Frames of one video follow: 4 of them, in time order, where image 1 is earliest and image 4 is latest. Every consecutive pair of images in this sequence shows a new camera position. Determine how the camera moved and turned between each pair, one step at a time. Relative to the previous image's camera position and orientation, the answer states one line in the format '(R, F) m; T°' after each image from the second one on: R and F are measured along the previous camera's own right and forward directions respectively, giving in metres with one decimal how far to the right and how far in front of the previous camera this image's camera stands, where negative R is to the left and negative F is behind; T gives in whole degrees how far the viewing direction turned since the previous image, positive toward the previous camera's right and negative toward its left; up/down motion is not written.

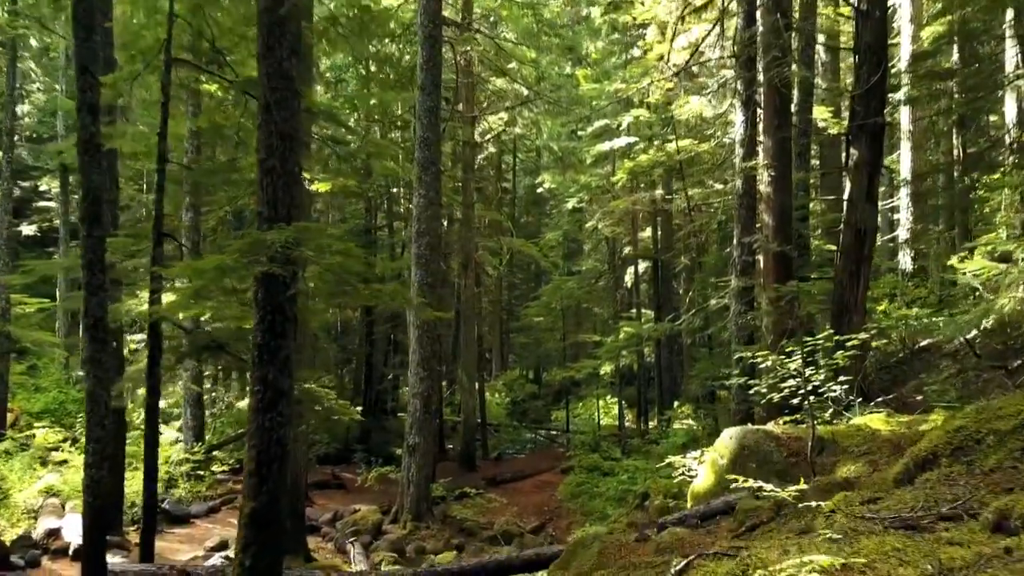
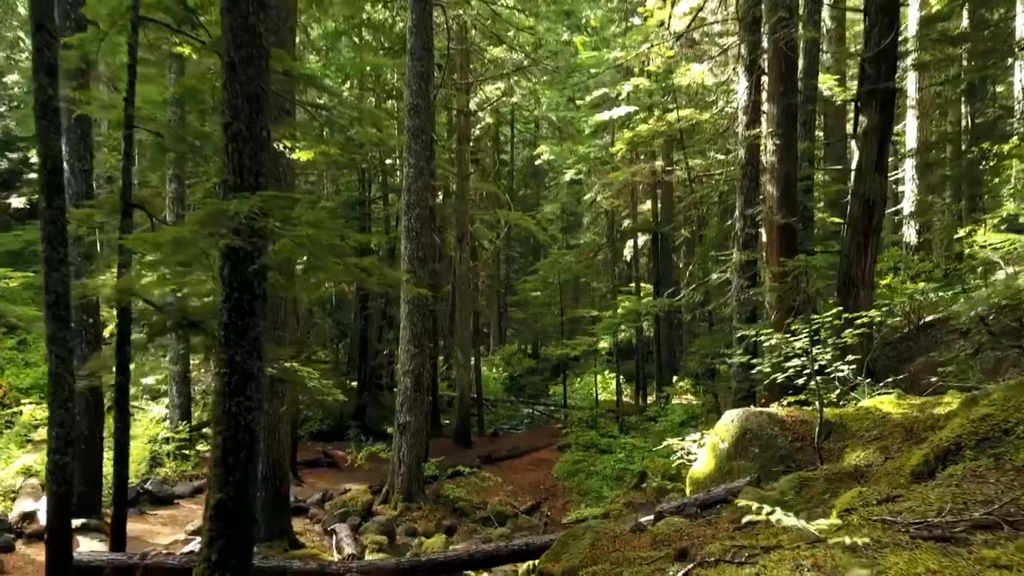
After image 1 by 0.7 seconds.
(+0.1, +0.4) m; 0°
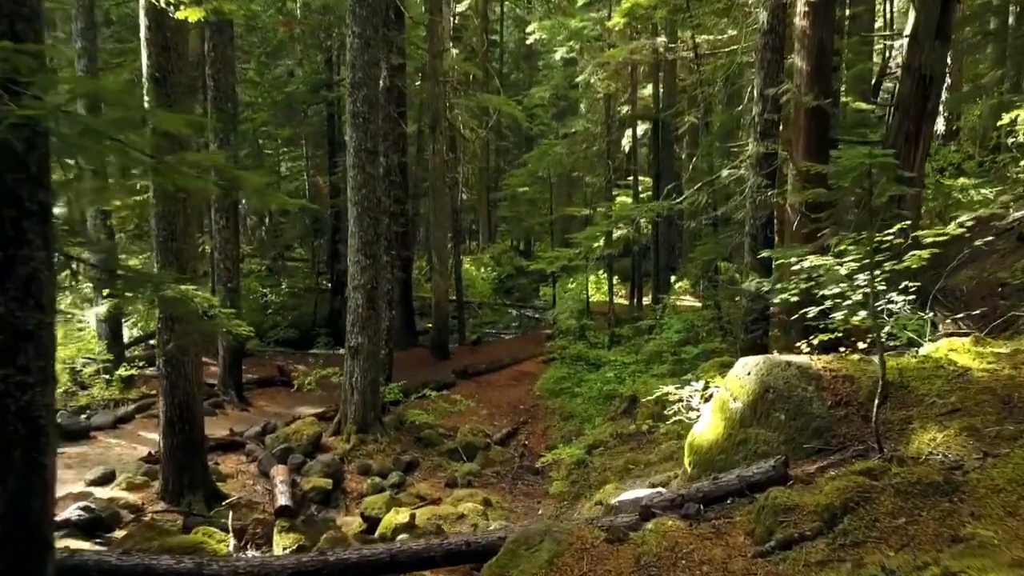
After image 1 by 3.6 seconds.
(+0.4, +1.9) m; 0°
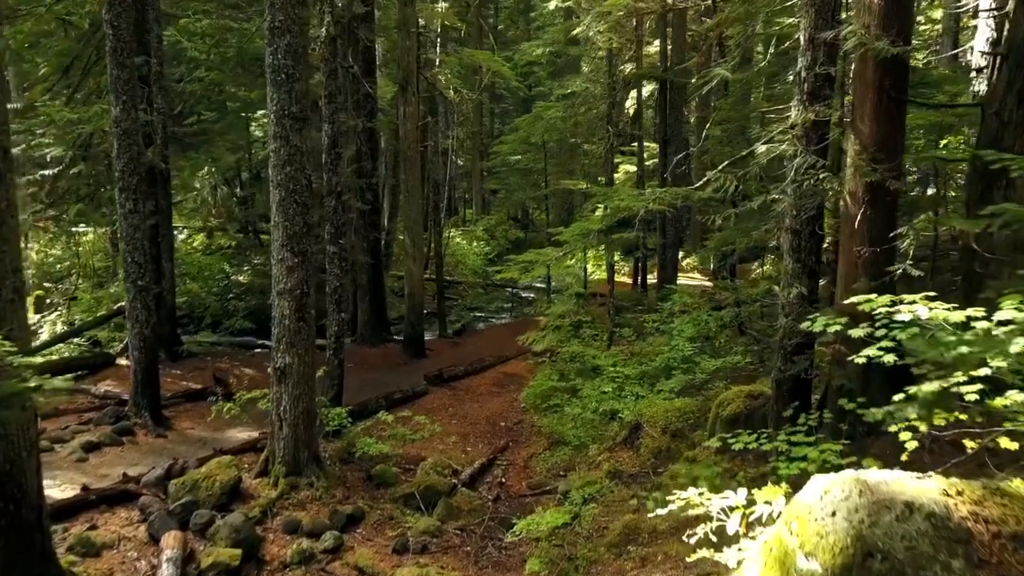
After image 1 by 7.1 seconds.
(+0.3, +2.2) m; 0°
